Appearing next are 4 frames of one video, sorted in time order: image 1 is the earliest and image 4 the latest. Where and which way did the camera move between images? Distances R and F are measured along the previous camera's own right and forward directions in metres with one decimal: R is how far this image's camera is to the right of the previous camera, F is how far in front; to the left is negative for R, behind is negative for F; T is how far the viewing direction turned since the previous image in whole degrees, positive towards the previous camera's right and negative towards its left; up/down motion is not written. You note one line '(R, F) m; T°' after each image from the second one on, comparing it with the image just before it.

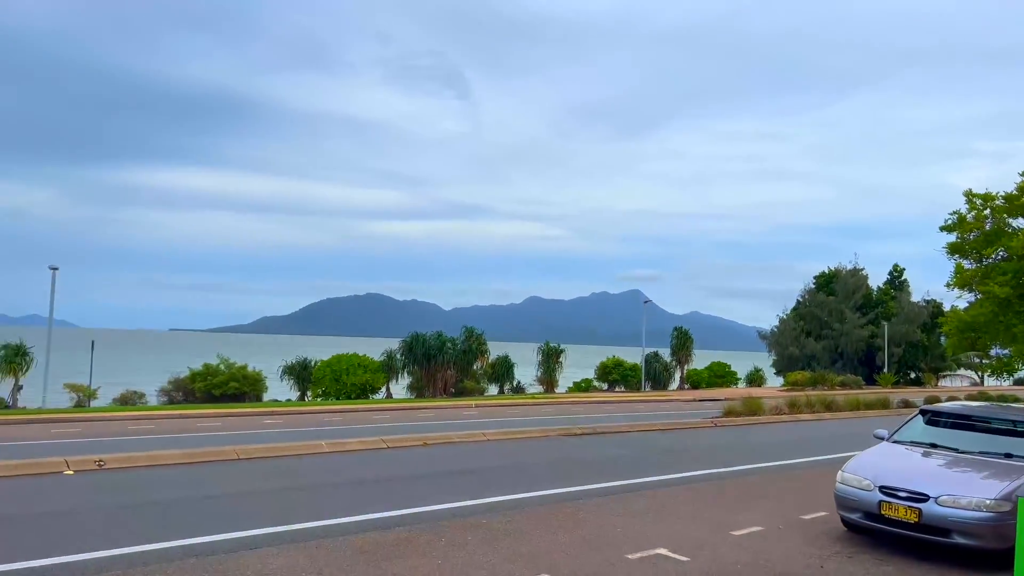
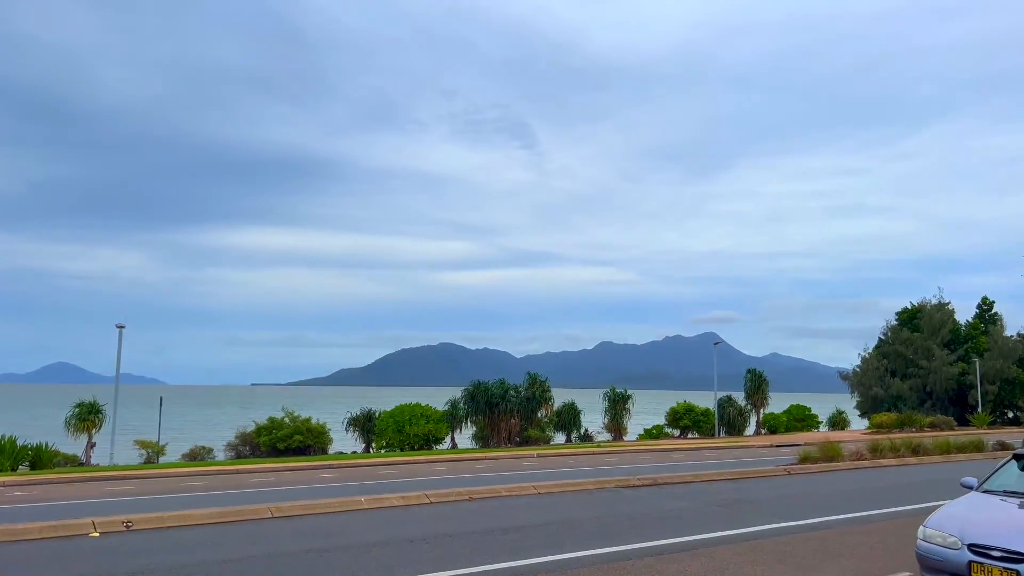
(+0.4, +0.6) m; -5°
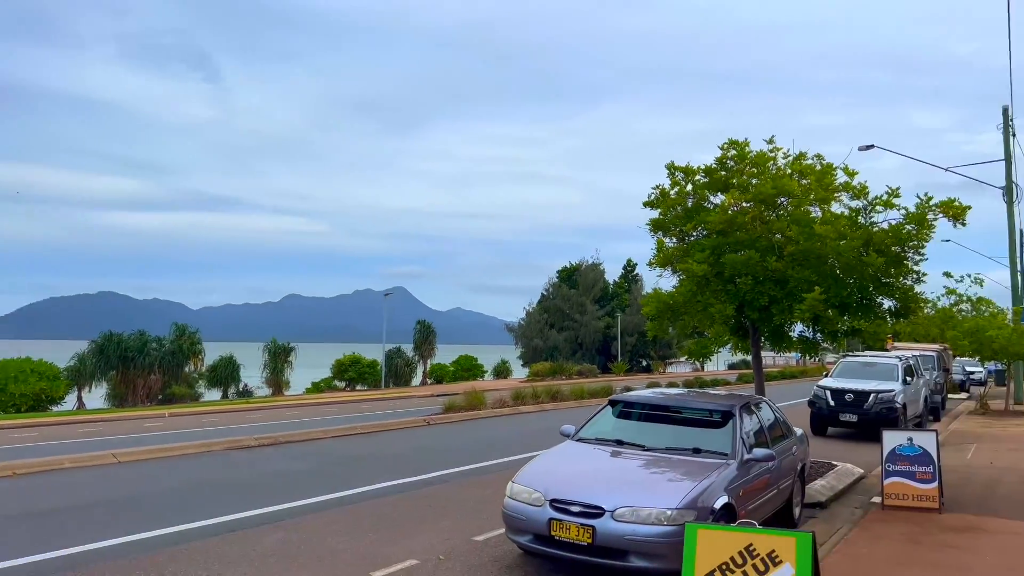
(+1.3, +1.4) m; +22°
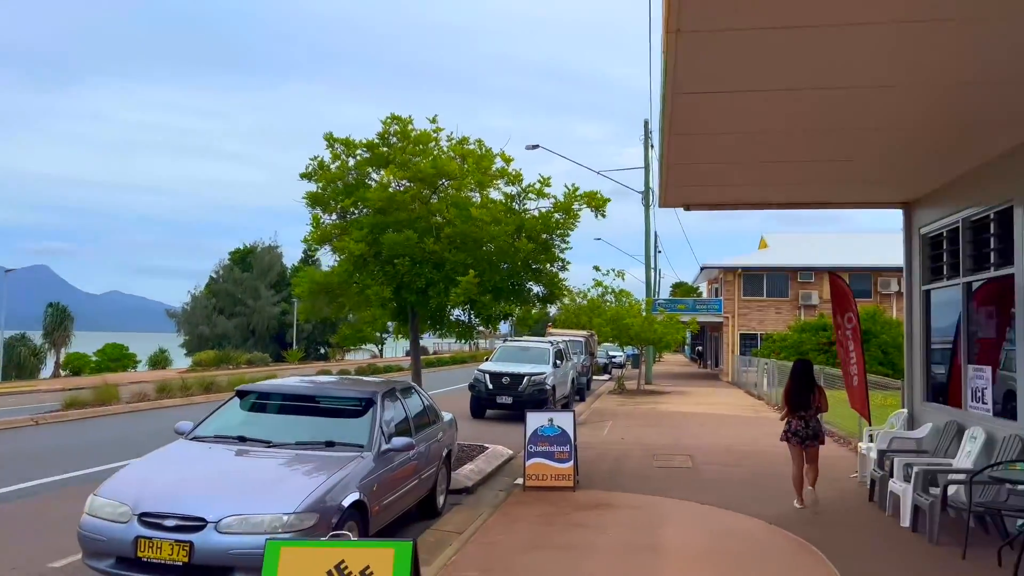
(+0.6, +0.7) m; +22°
